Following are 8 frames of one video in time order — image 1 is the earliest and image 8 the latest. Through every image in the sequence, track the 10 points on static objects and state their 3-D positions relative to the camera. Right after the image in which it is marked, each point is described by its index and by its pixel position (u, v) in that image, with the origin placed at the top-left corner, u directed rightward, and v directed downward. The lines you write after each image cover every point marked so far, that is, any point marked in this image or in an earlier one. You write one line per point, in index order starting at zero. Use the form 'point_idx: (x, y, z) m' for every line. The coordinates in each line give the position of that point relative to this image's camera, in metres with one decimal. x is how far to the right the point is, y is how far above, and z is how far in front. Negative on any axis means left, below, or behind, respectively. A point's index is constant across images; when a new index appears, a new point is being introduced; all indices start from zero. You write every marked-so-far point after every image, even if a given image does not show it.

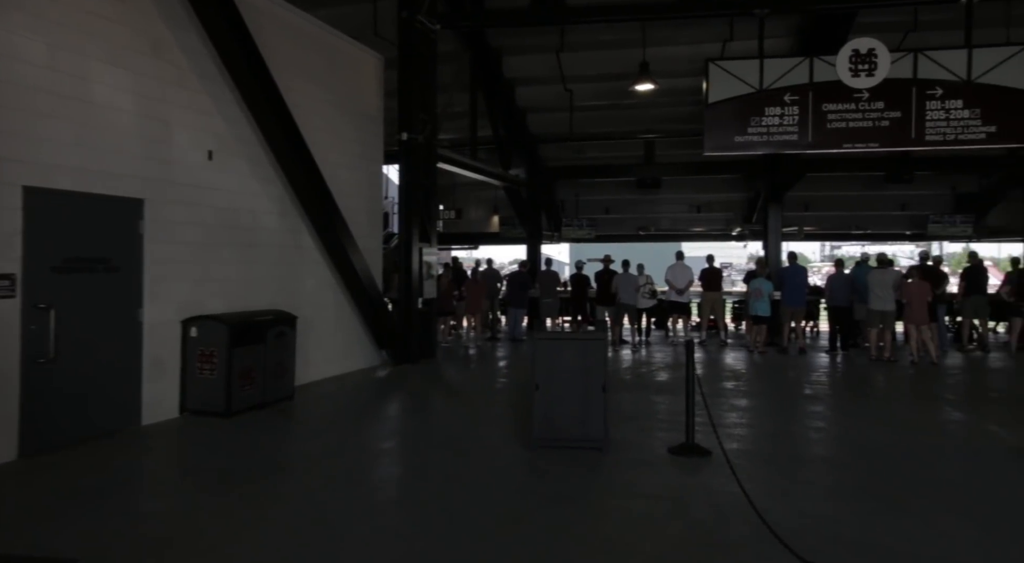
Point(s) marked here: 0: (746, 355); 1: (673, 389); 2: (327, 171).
0: (+4.1, -1.3, +11.9) m
1: (+2.1, -1.4, +8.6) m
2: (-2.5, +1.5, +9.3) m
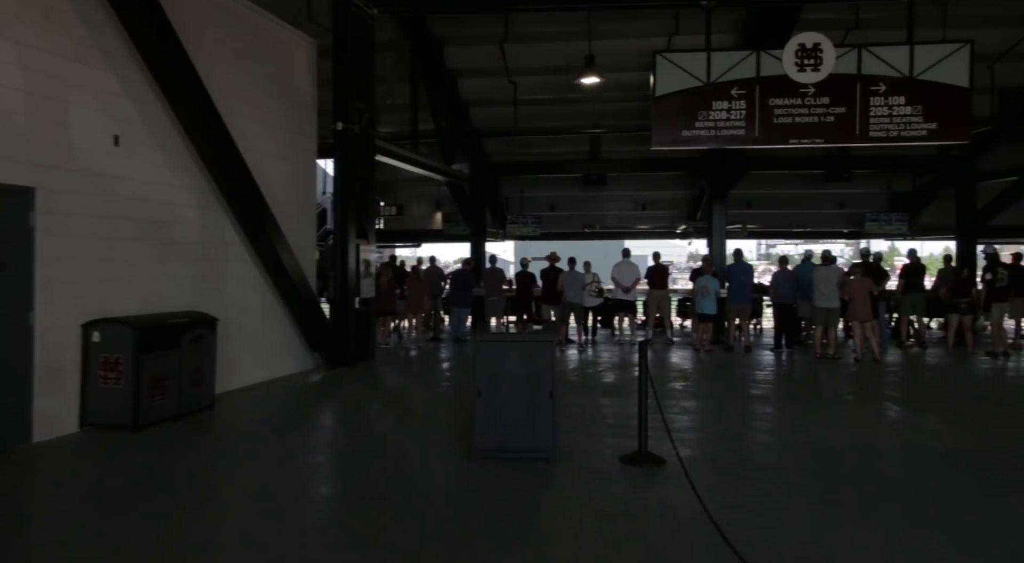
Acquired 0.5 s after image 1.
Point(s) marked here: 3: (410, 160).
0: (+3.1, -1.3, +11.7) m
1: (+1.4, -1.4, +8.3) m
2: (-3.3, +1.5, +8.6) m
3: (-1.9, +2.3, +12.7) m
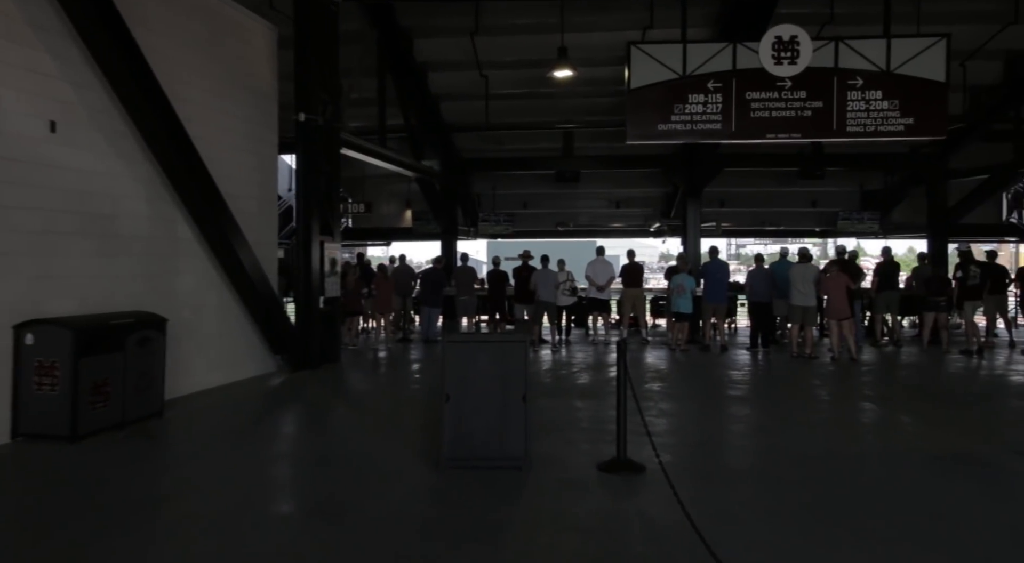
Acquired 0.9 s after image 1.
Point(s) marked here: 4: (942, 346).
0: (+2.7, -1.2, +11.5) m
1: (+1.0, -1.3, +8.0) m
2: (-3.7, +1.6, +8.1) m
3: (-2.4, +2.3, +12.2) m
4: (+7.2, -1.1, +11.2) m
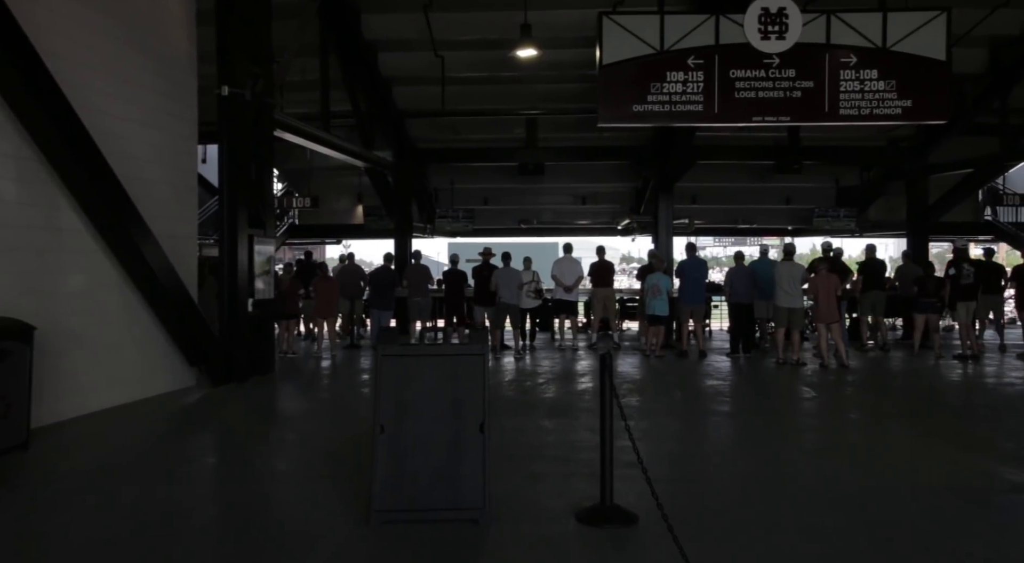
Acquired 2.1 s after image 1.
0: (+2.0, -1.2, +10.5) m
1: (+0.6, -1.3, +7.0) m
2: (-4.1, +1.6, +6.8) m
3: (-3.1, +2.3, +11.0) m
4: (+6.5, -1.1, +10.4) m
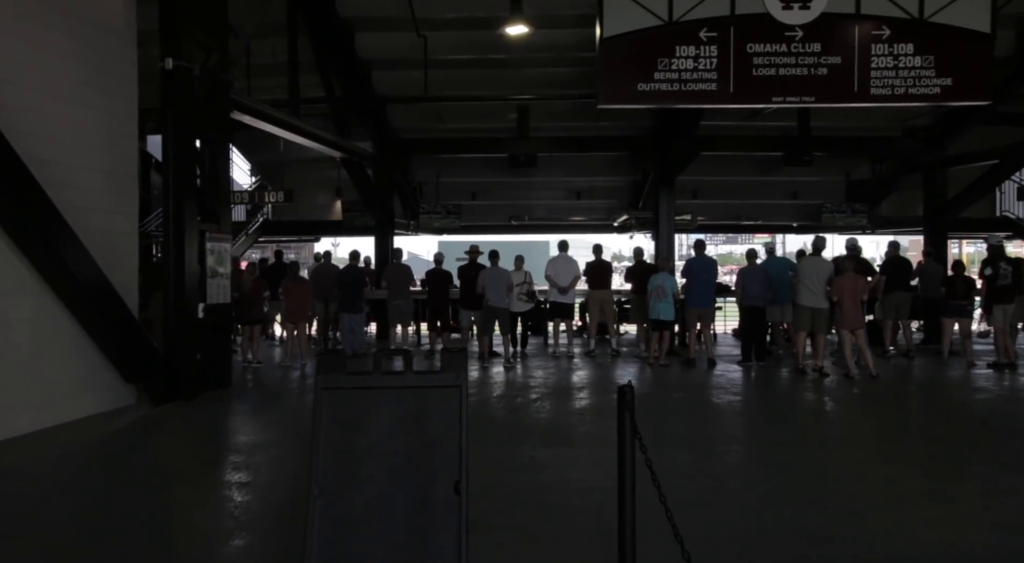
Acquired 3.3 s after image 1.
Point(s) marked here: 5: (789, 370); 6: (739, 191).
0: (+1.9, -1.2, +9.6) m
1: (+0.5, -1.4, +6.0) m
2: (-4.2, +1.5, +5.7) m
3: (-3.3, +2.3, +9.9) m
4: (+6.4, -1.1, +9.5) m
5: (+3.8, -1.2, +9.3) m
6: (+5.0, +2.0, +14.8) m
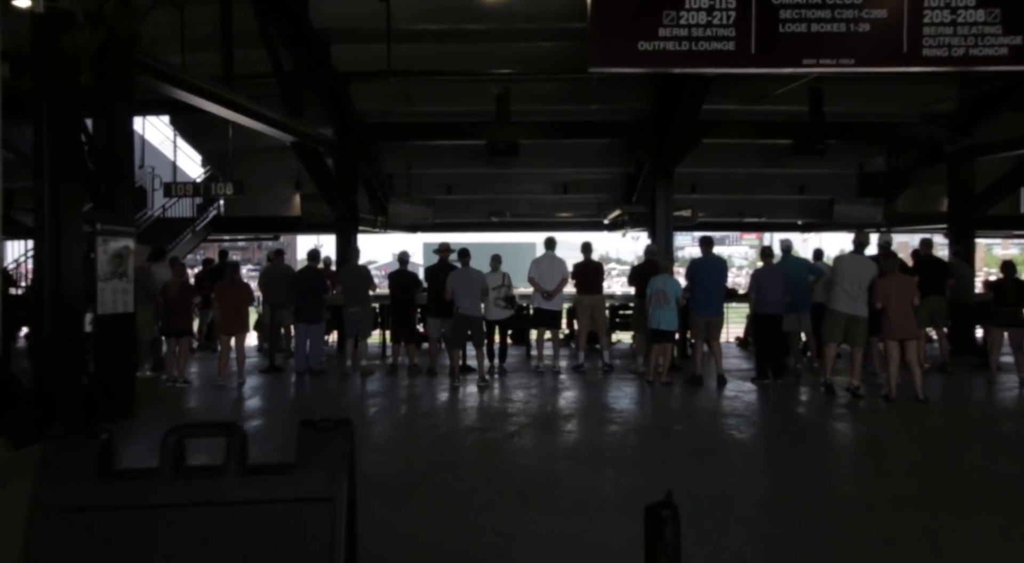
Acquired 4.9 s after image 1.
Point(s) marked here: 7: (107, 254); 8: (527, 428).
0: (+1.6, -1.3, +8.2) m
1: (+0.3, -1.4, +4.6) m
2: (-4.4, +1.5, +4.2) m
3: (-3.6, +2.2, +8.4) m
4: (+6.1, -1.1, +8.2) m
5: (+3.5, -1.3, +8.0) m
6: (+4.6, +1.9, +13.5) m
7: (-3.6, +0.3, +6.0) m
8: (+0.1, -1.3, +6.2) m
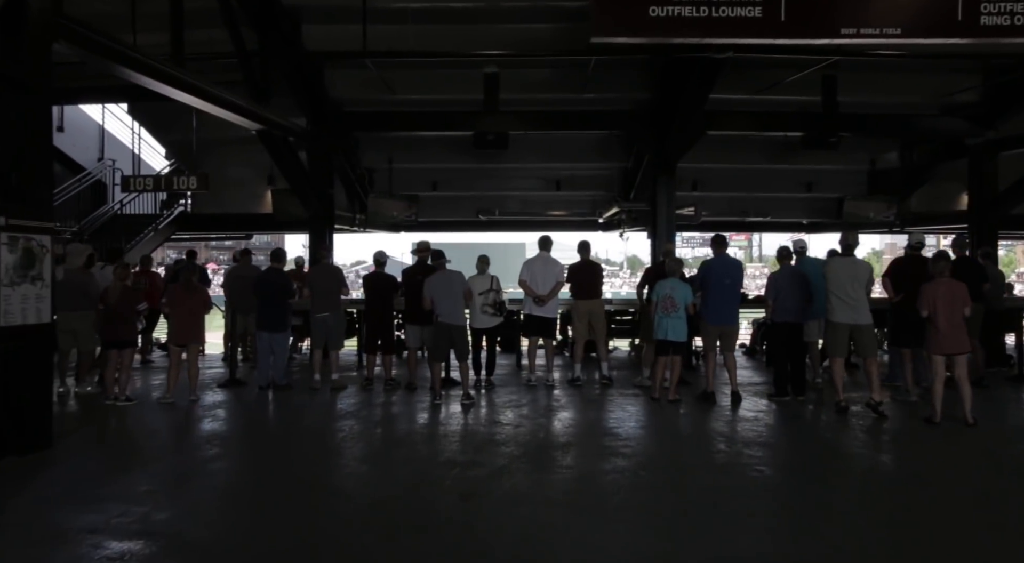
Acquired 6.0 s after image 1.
0: (+1.4, -1.3, +7.3) m
1: (+0.2, -1.4, +3.7) m
2: (-4.5, +1.5, +3.2) m
3: (-3.7, +2.2, +7.5) m
4: (+6.0, -1.2, +7.4) m
5: (+3.4, -1.3, +7.1) m
6: (+4.4, +1.9, +12.7) m
7: (-3.7, +0.2, +5.0) m
8: (+0.1, -1.4, +5.3) m
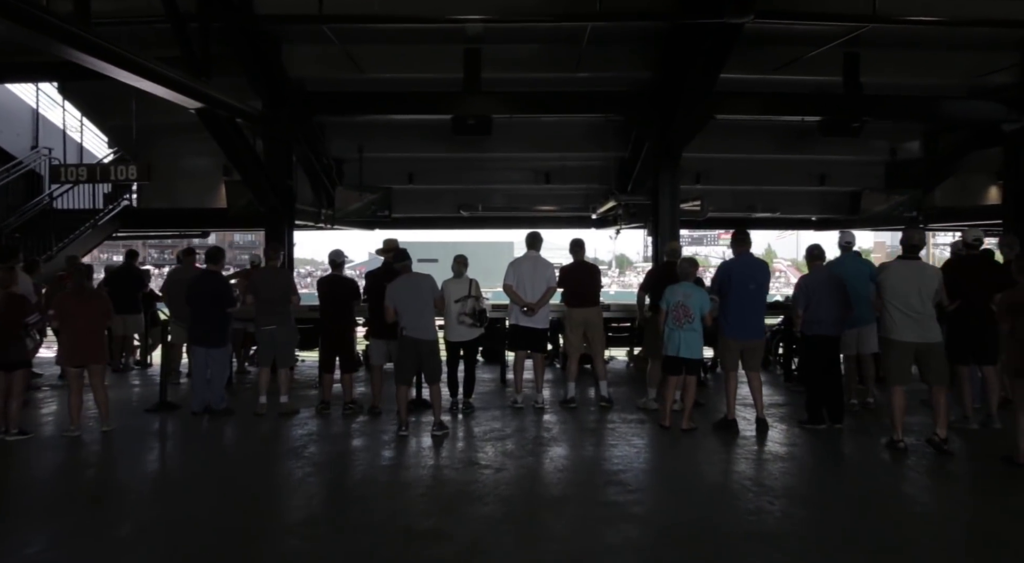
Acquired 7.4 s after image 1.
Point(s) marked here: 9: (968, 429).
0: (+1.3, -1.4, +6.1) m
1: (+0.1, -1.5, +2.4) m
2: (-4.6, +1.4, +1.9) m
3: (-3.9, +2.1, +6.2) m
4: (+5.8, -1.2, +6.3) m
5: (+3.3, -1.4, +6.0) m
6: (+4.1, +1.9, +11.5) m
7: (-3.8, +0.2, +3.7) m
8: (-0.1, -1.4, +4.0) m
9: (+4.0, -1.3, +5.9) m
